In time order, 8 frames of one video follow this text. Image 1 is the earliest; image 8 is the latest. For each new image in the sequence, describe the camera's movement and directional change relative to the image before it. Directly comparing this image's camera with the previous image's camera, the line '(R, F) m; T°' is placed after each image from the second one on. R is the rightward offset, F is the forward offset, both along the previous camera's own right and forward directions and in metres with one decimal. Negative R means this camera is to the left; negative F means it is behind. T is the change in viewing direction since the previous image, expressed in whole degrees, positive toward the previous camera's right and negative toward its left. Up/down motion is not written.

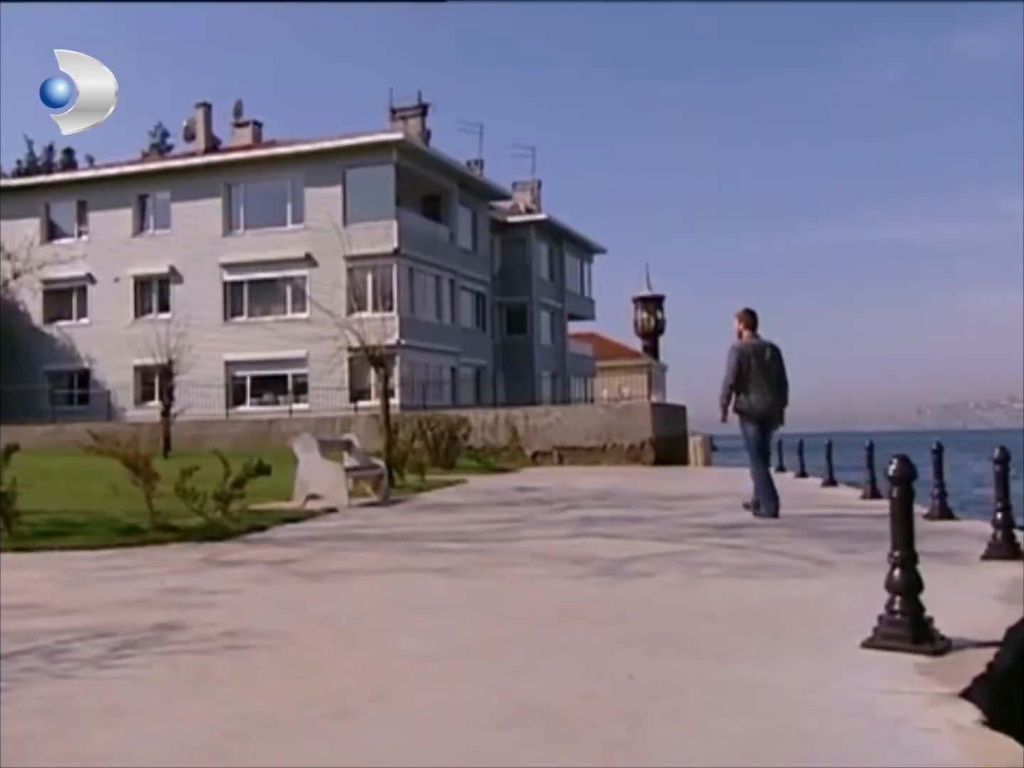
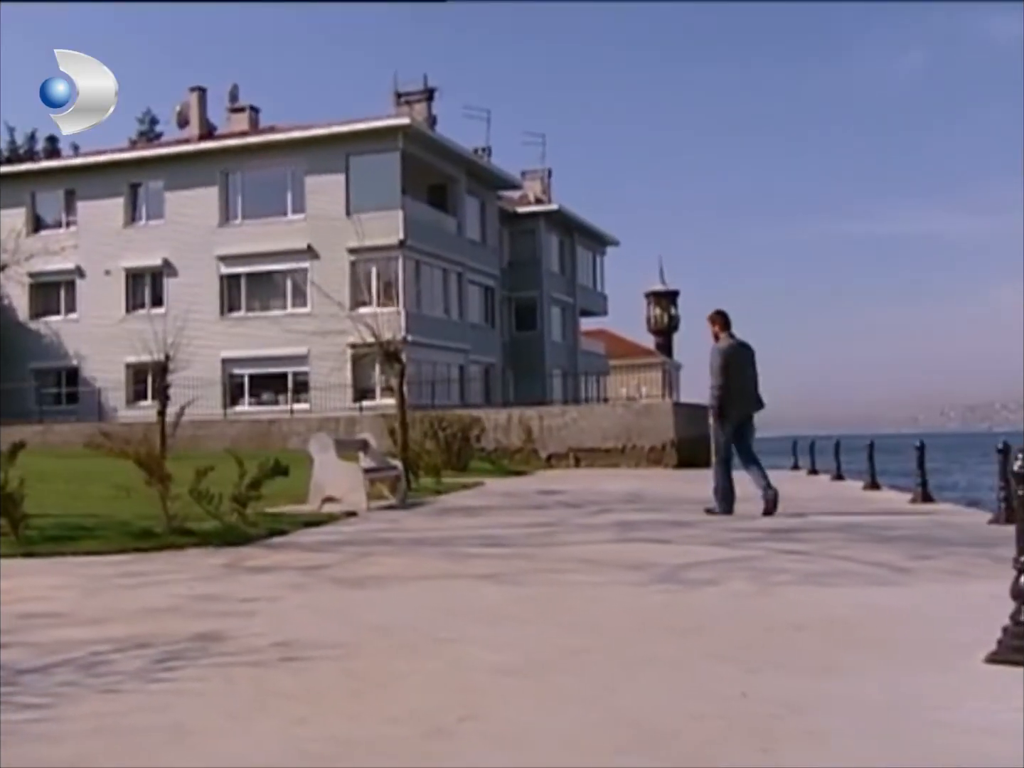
(-0.6, +0.4) m; +1°
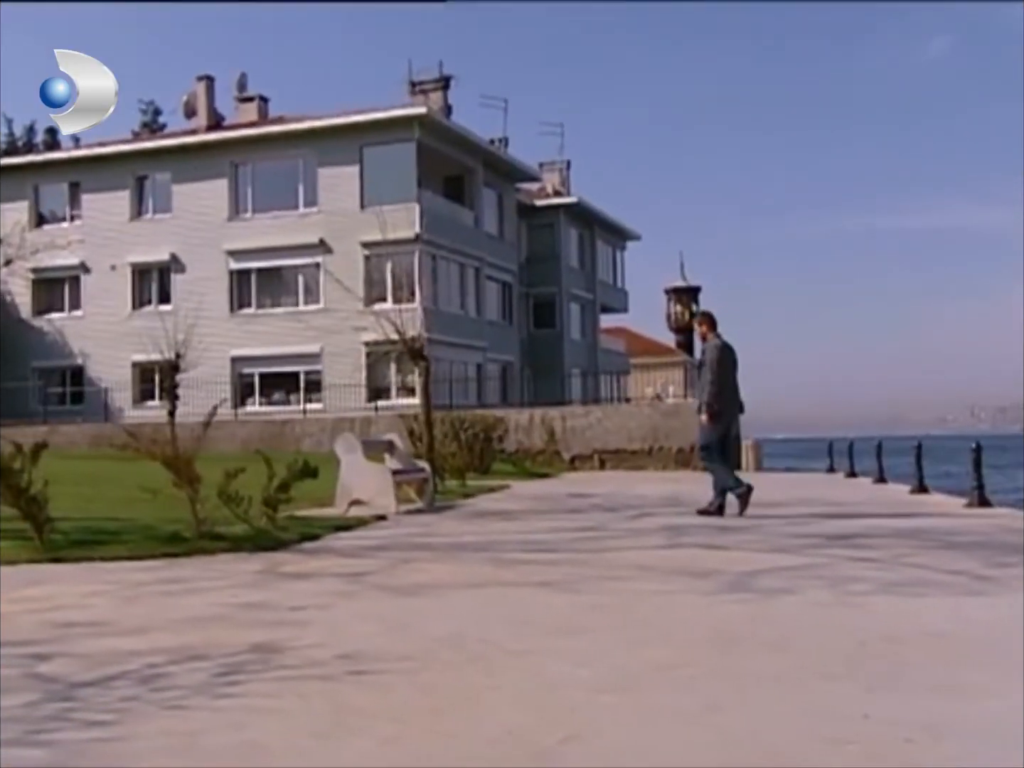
(-0.5, +0.3) m; +1°
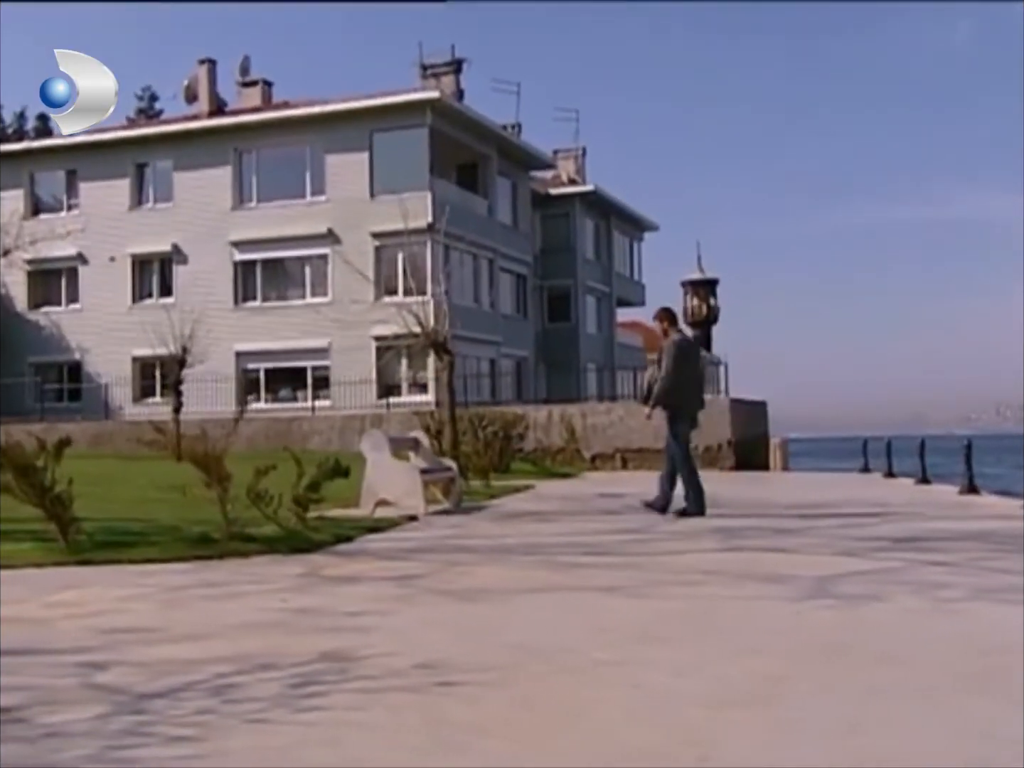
(-0.6, +0.3) m; +2°
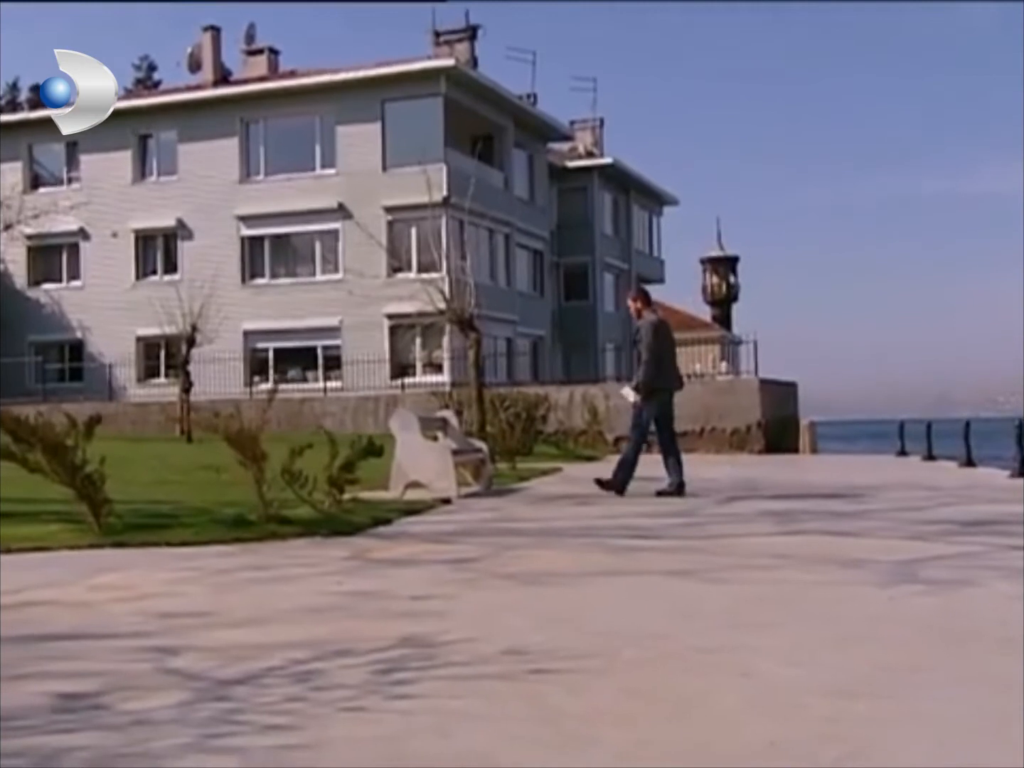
(-0.6, +0.3) m; +1°
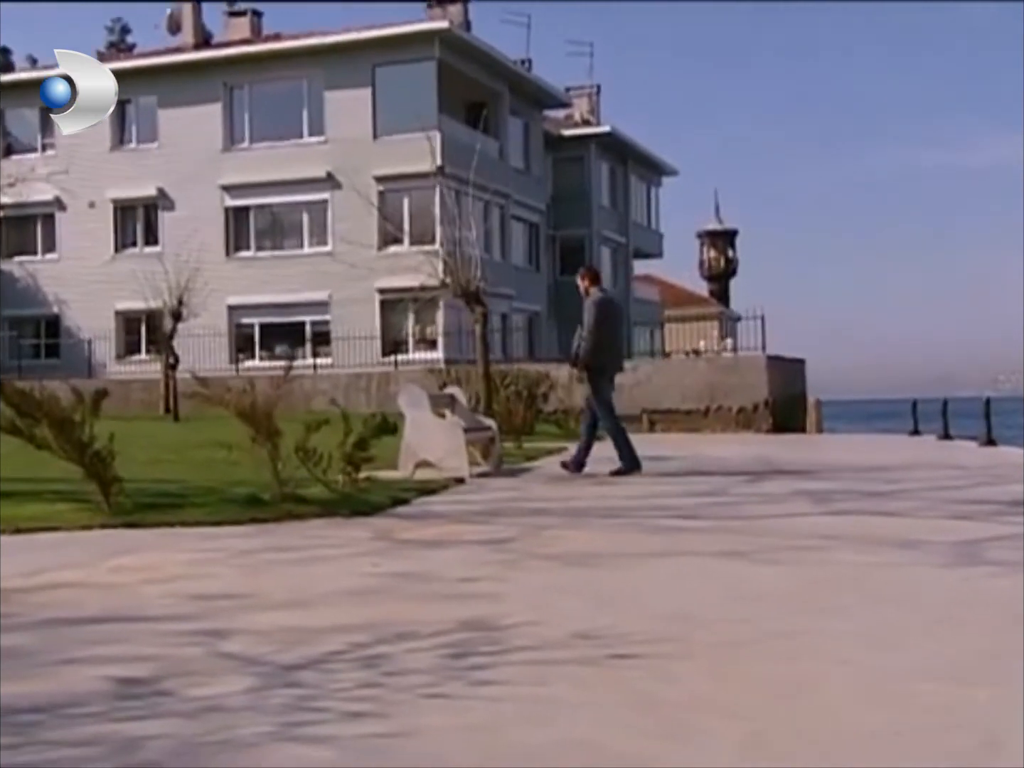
(-0.6, +0.3) m; +2°
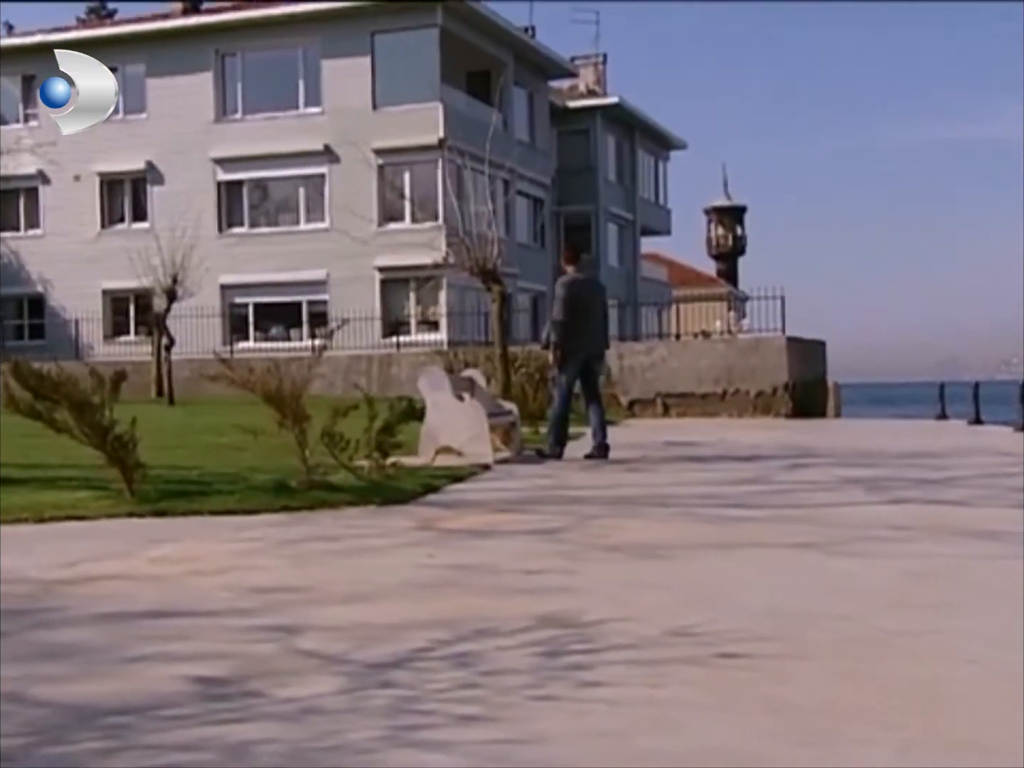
(-0.7, +0.3) m; +2°
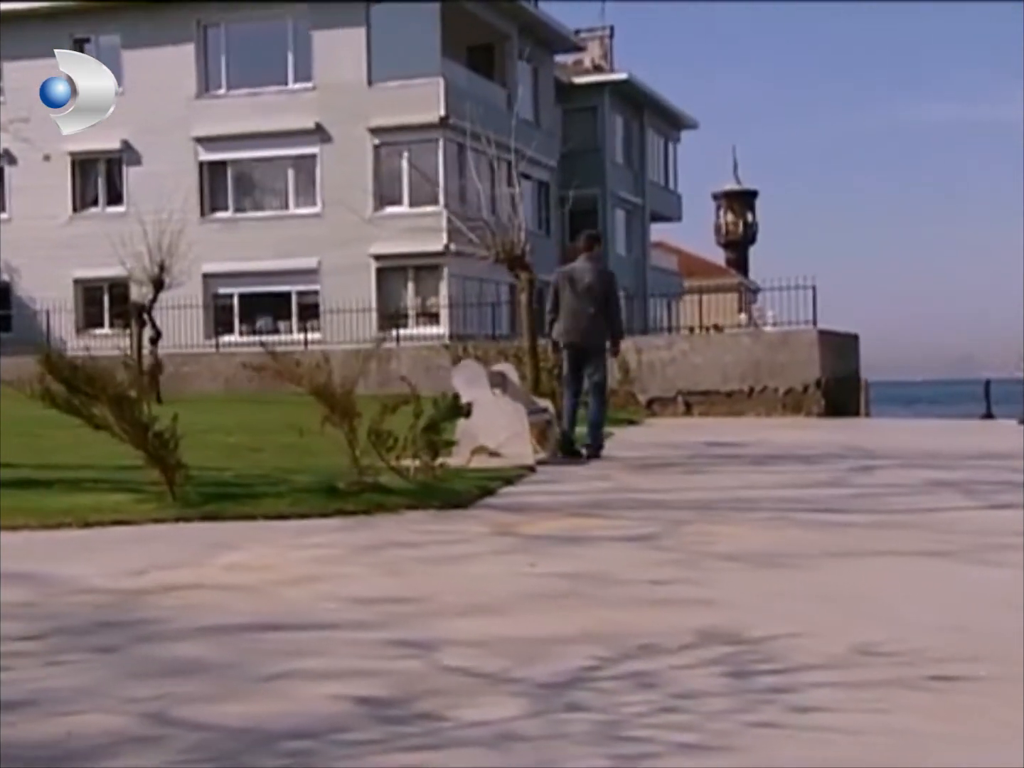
(-1.2, +0.6) m; +4°
